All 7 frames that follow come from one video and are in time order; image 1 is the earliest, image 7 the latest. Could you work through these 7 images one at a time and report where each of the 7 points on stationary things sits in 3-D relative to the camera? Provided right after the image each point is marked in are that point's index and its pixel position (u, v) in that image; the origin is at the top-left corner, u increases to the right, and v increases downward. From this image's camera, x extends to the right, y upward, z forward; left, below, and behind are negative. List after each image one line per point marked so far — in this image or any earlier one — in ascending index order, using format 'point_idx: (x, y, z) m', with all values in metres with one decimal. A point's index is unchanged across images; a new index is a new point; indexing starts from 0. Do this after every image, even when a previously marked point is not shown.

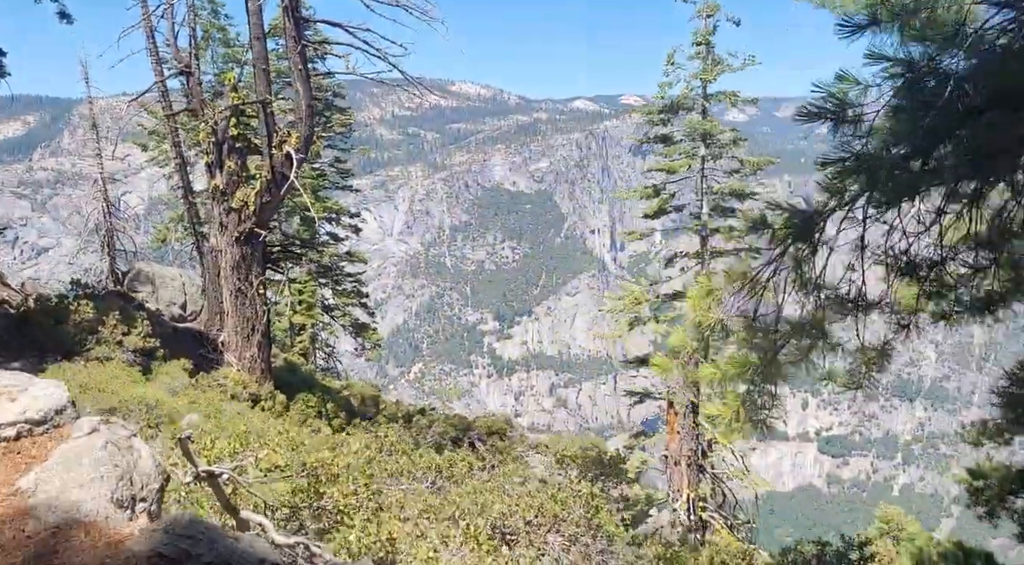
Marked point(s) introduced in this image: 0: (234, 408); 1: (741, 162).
0: (-3.4, -1.5, +13.3) m
1: (+2.8, +1.4, +13.7) m
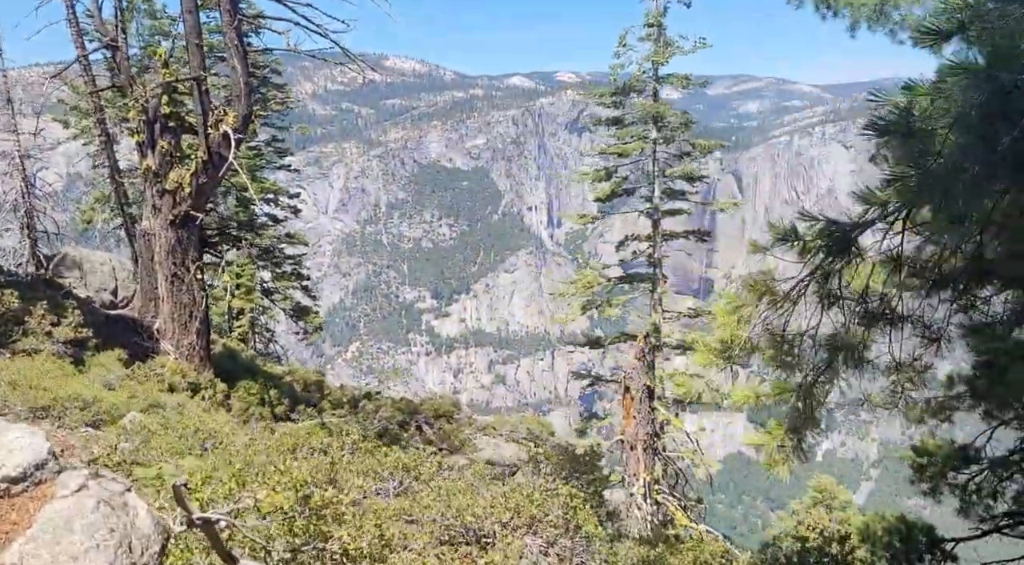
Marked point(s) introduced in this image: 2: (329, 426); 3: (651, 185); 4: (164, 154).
0: (-3.9, -1.3, +12.8) m
1: (+2.2, +1.6, +13.6) m
2: (-2.6, -1.9, +15.1) m
3: (+1.7, +1.2, +13.7) m
4: (-4.2, +1.5, +13.4) m
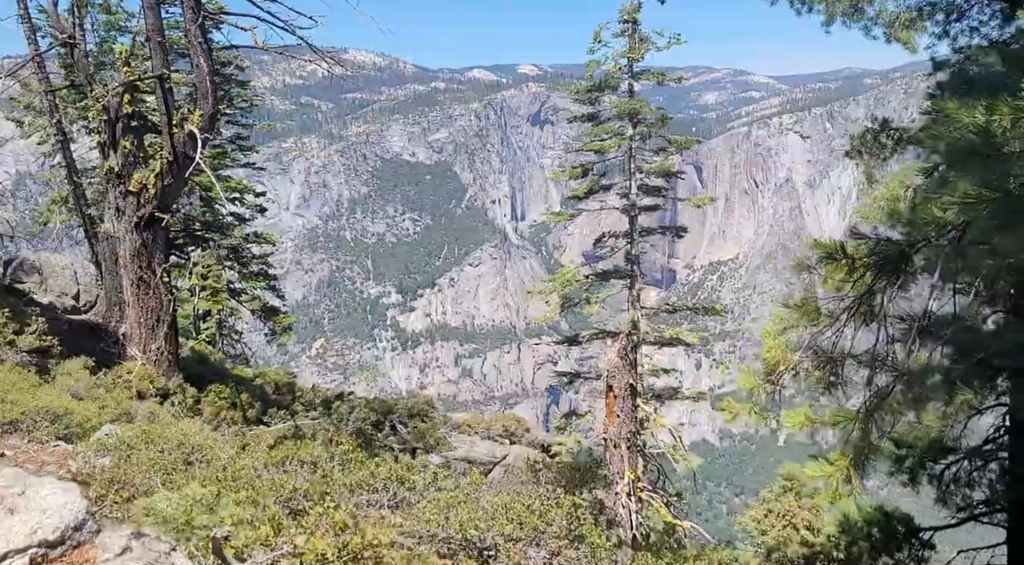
0: (-4.2, -1.4, +12.5) m
1: (+1.9, +1.7, +13.4) m
2: (-2.9, -1.9, +14.8) m
3: (+1.4, +1.2, +13.6) m
4: (-4.5, +1.5, +13.0) m
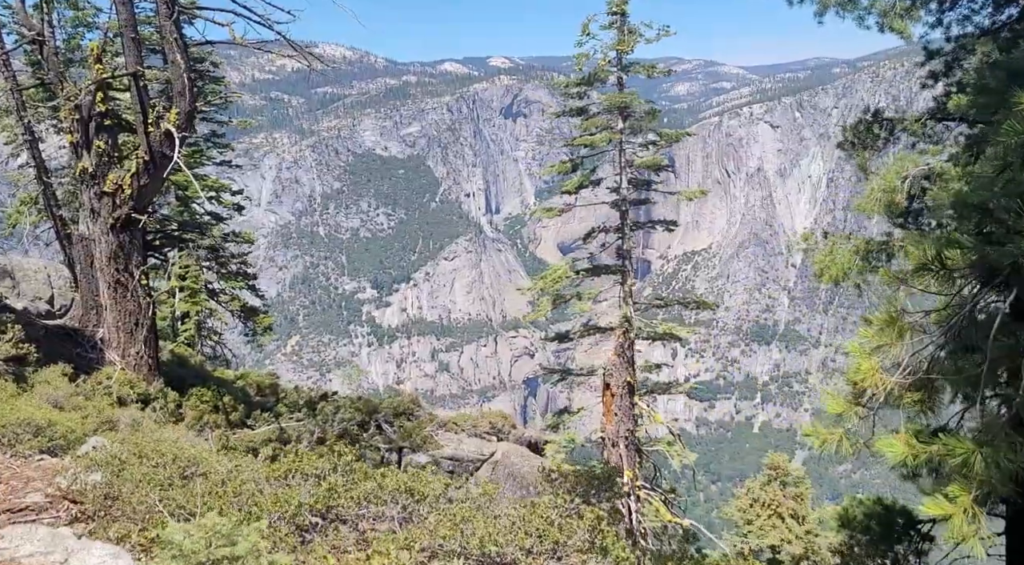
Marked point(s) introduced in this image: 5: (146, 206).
0: (-4.2, -1.4, +12.2) m
1: (+1.7, +1.7, +13.2) m
2: (-3.0, -1.9, +14.5) m
3: (+1.3, +1.3, +13.3) m
4: (-4.7, +1.4, +12.7) m
5: (-4.4, +0.9, +13.0) m
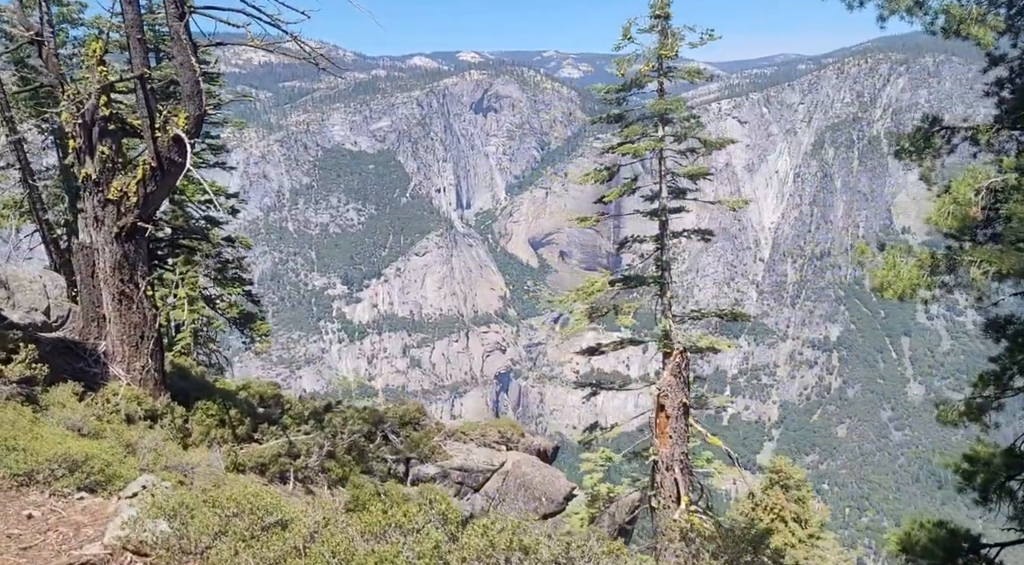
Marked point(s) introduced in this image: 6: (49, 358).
0: (-3.8, -1.6, +11.5) m
1: (+2.1, +1.6, +12.7) m
2: (-2.6, -2.1, +13.9) m
3: (+1.7, +1.1, +12.9) m
4: (-4.2, +1.3, +12.0) m
5: (-4.0, +0.8, +12.3) m
6: (-5.2, -0.8, +12.4) m
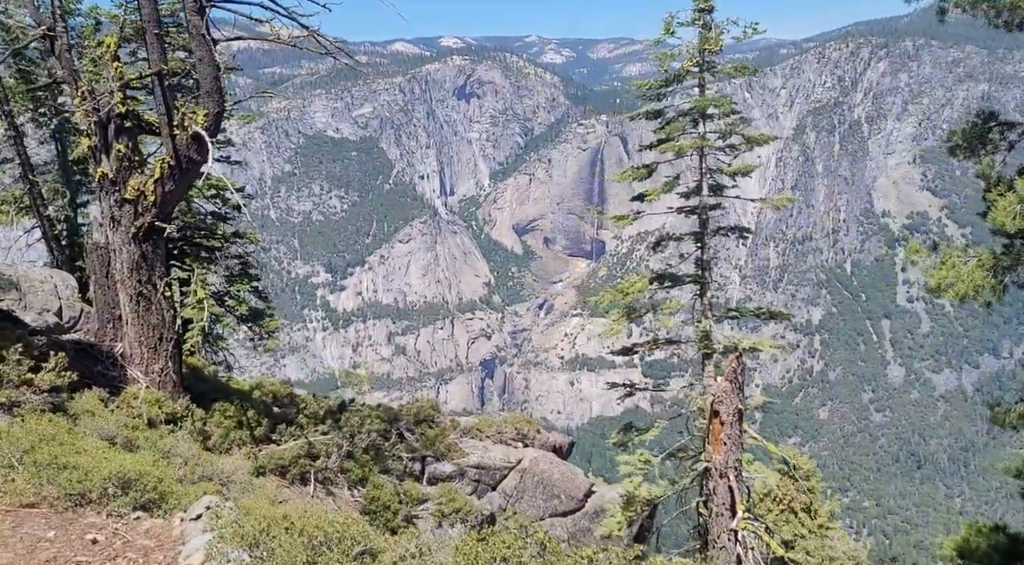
0: (-3.3, -1.6, +11.2) m
1: (+2.5, +1.6, +12.5) m
2: (-2.2, -2.1, +13.6) m
3: (+2.1, +1.1, +12.6) m
4: (-3.8, +1.2, +11.7) m
5: (-3.6, +0.7, +12.0) m
6: (-4.7, -0.9, +12.1) m
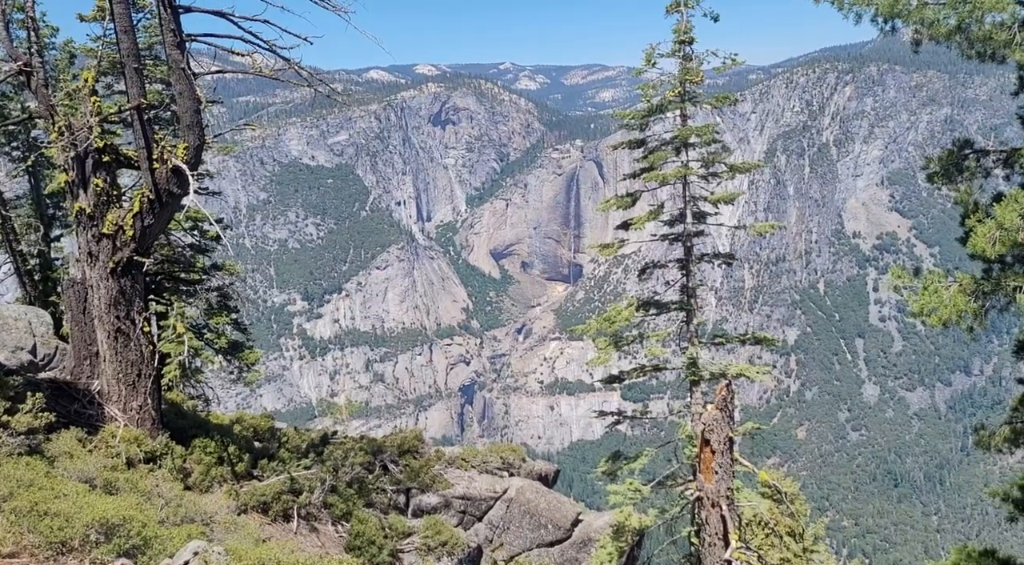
0: (-3.4, -2.0, +11.0) m
1: (+2.4, +1.3, +12.5) m
2: (-2.3, -2.5, +13.4) m
3: (+1.9, +0.8, +12.6) m
4: (-4.0, +0.8, +11.5) m
5: (-3.7, +0.3, +11.8) m
6: (-4.9, -1.3, +11.9) m
